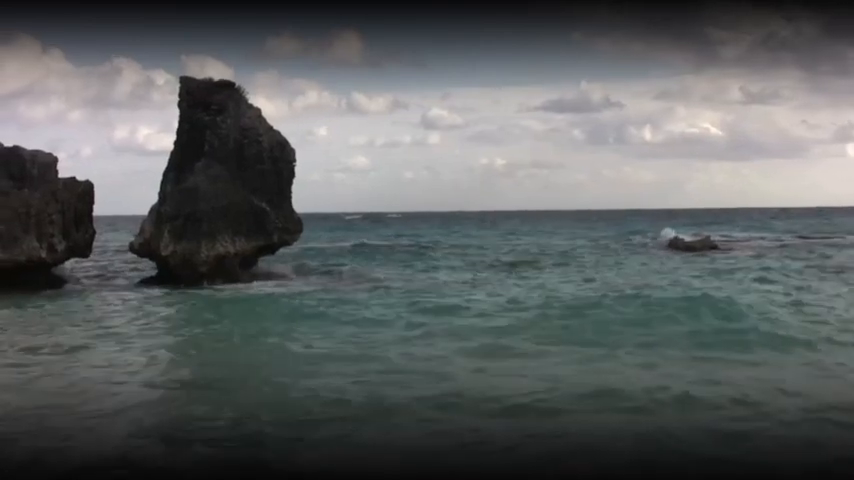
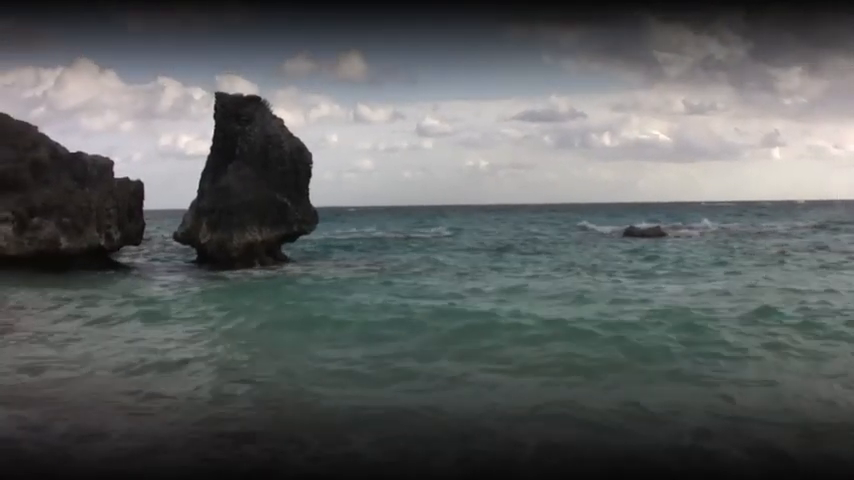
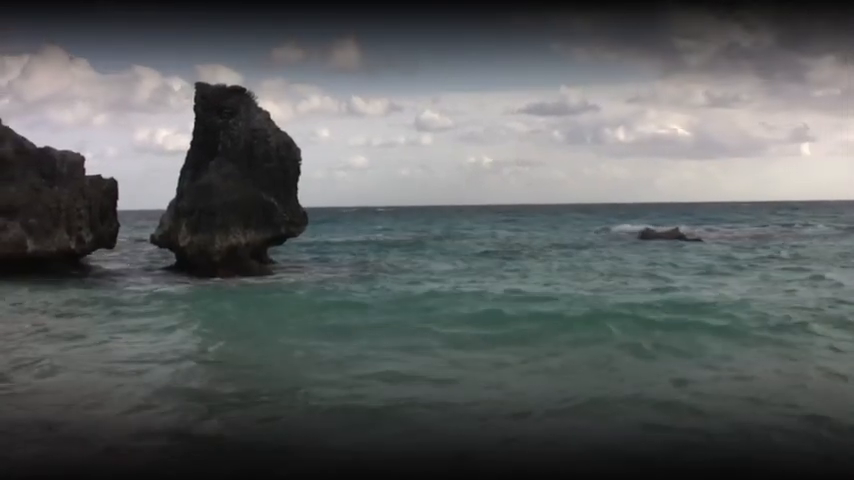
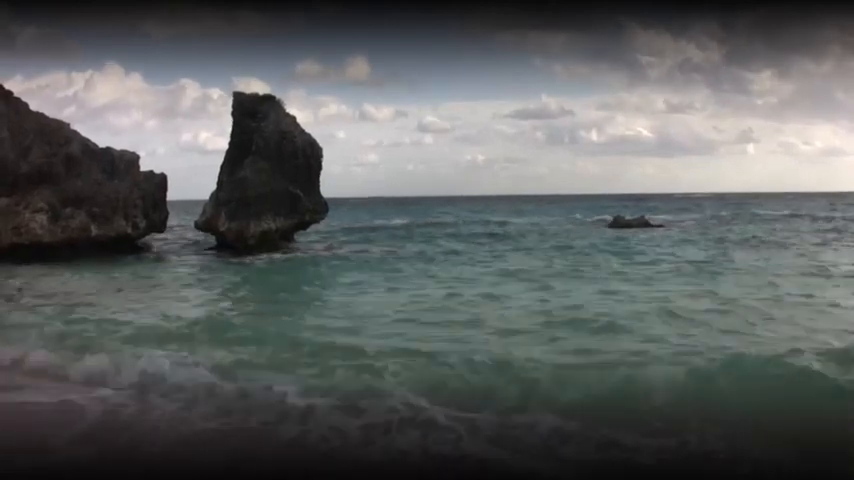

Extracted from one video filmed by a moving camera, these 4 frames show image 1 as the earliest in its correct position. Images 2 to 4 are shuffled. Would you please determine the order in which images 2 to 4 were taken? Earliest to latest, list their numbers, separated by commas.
3, 2, 4
